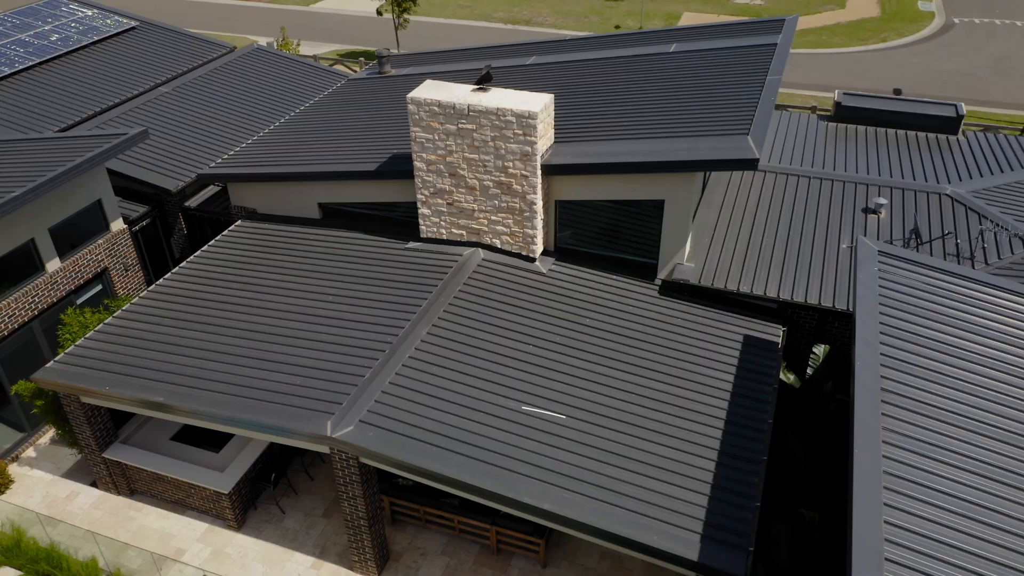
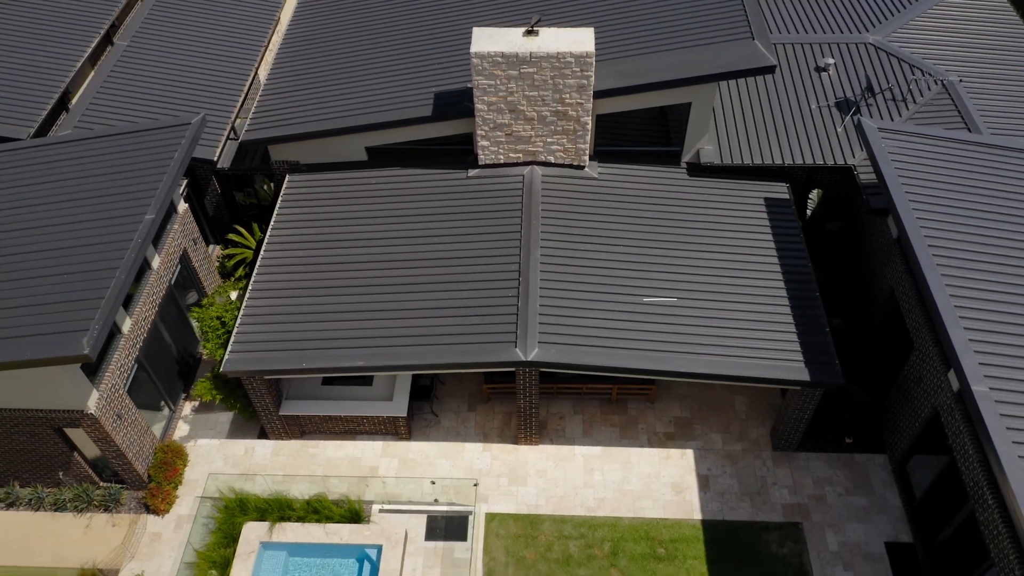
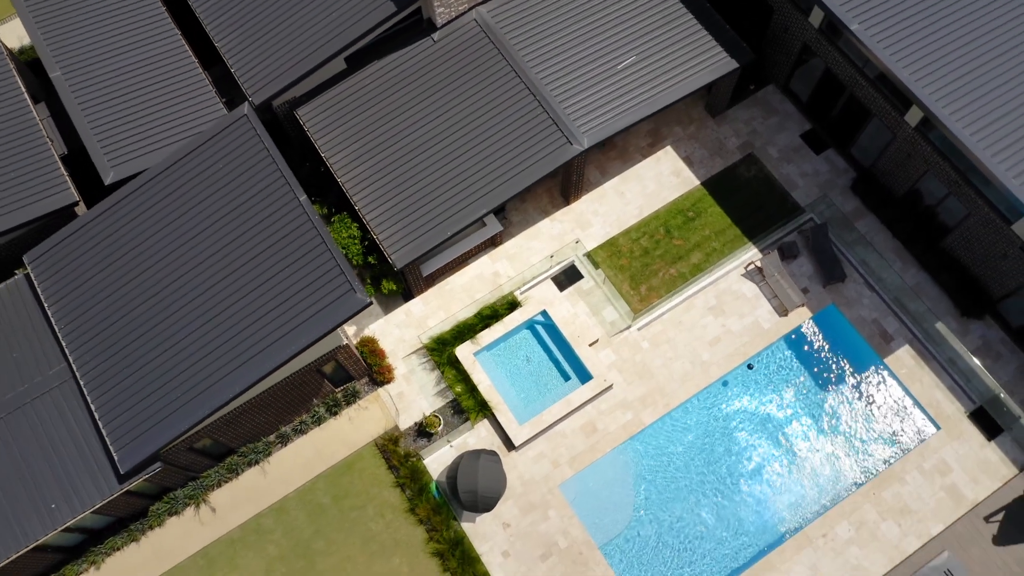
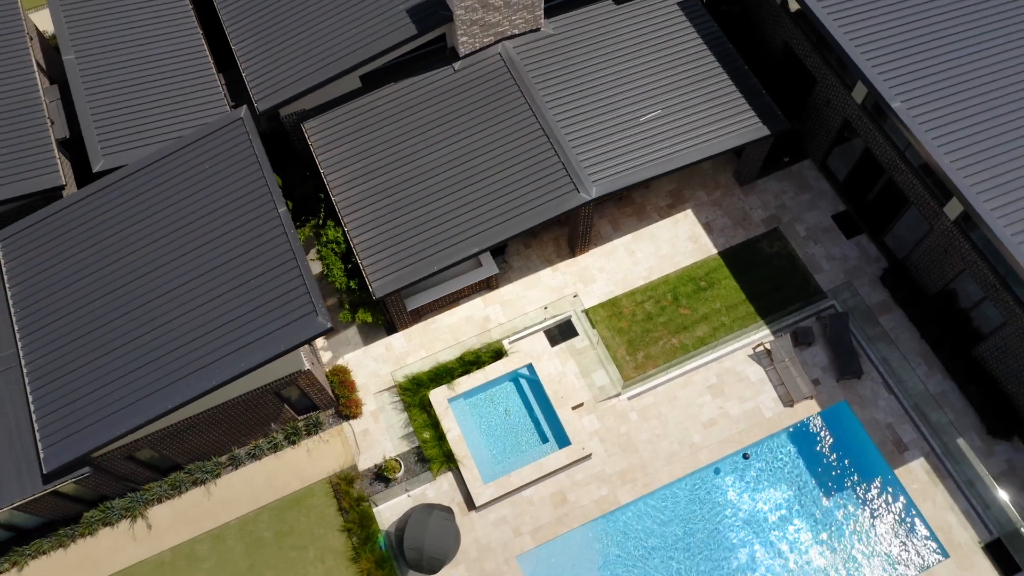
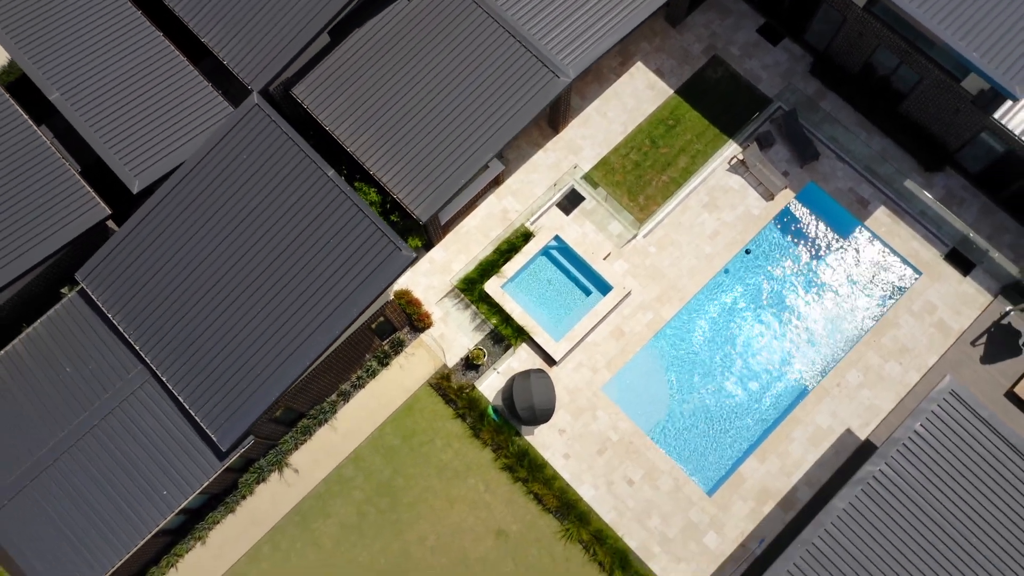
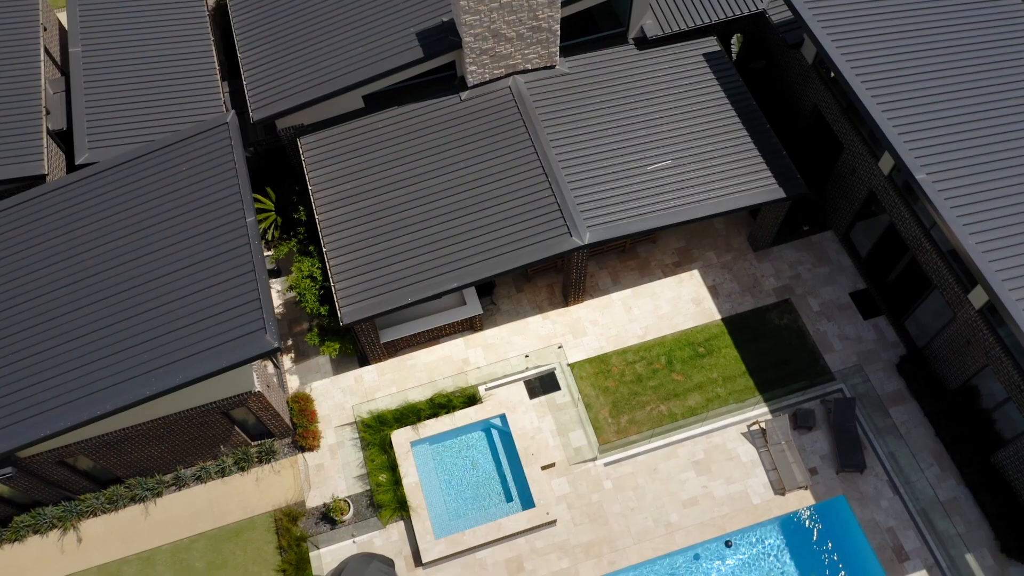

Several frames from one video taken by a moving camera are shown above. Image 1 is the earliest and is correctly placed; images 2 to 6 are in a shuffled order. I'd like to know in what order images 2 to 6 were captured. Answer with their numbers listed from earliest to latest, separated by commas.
2, 6, 4, 3, 5
